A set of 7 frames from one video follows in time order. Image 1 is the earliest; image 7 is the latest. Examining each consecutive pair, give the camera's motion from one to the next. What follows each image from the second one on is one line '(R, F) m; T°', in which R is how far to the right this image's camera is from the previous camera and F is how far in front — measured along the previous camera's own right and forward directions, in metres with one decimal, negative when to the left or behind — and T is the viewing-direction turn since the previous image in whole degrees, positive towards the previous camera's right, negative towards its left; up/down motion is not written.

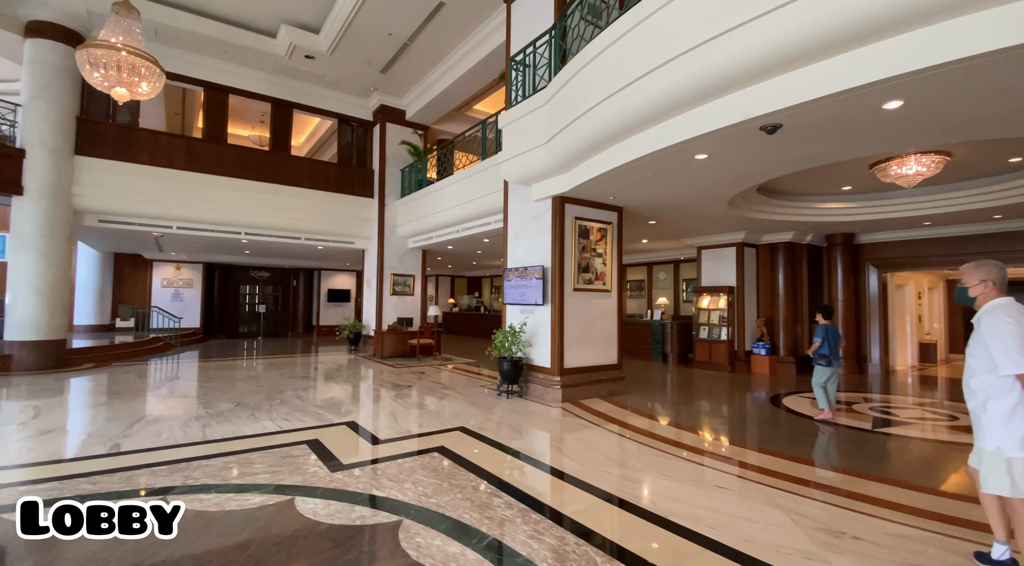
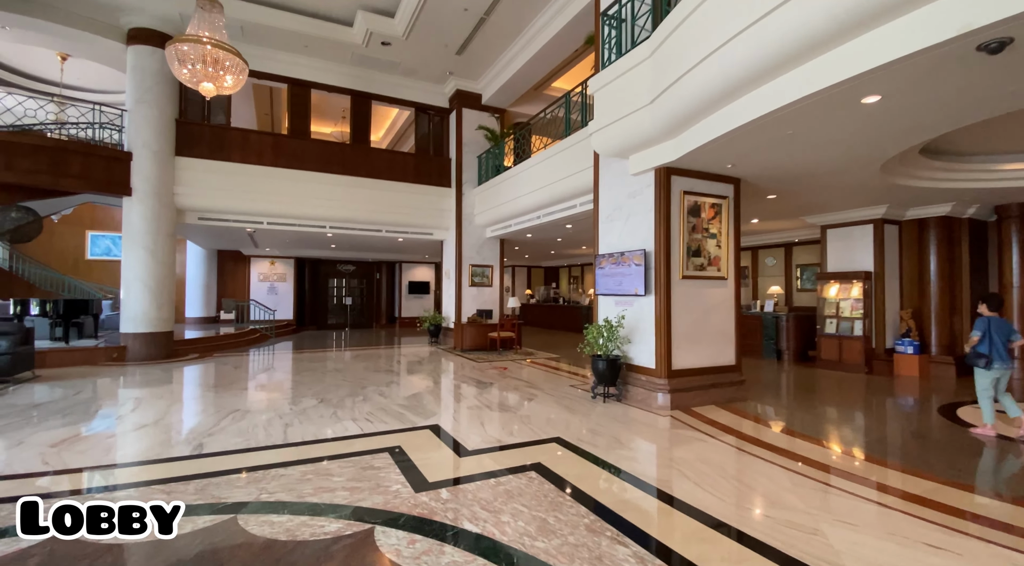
(-0.3, +0.7) m; -9°
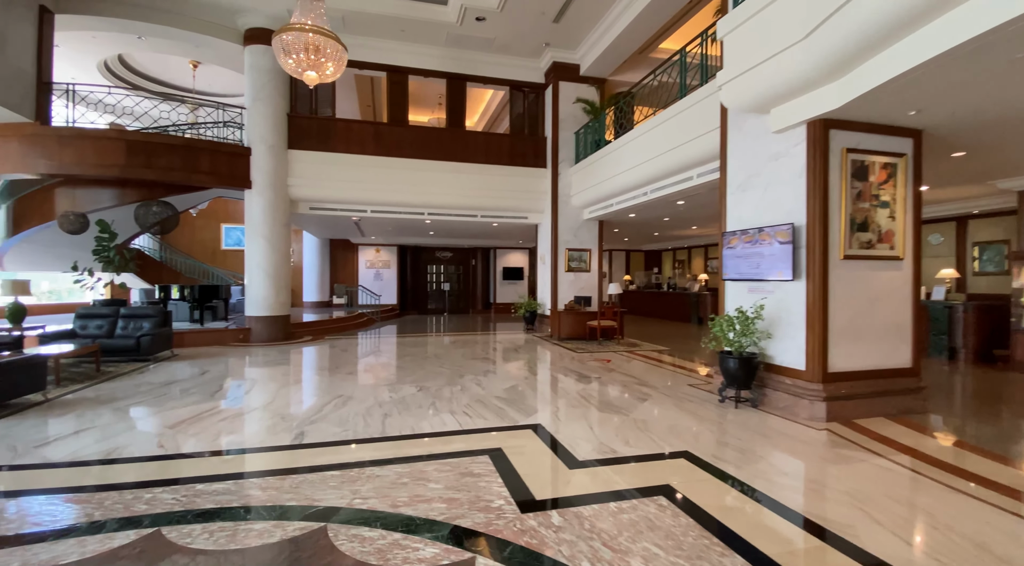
(-0.2, +0.5) m; -11°
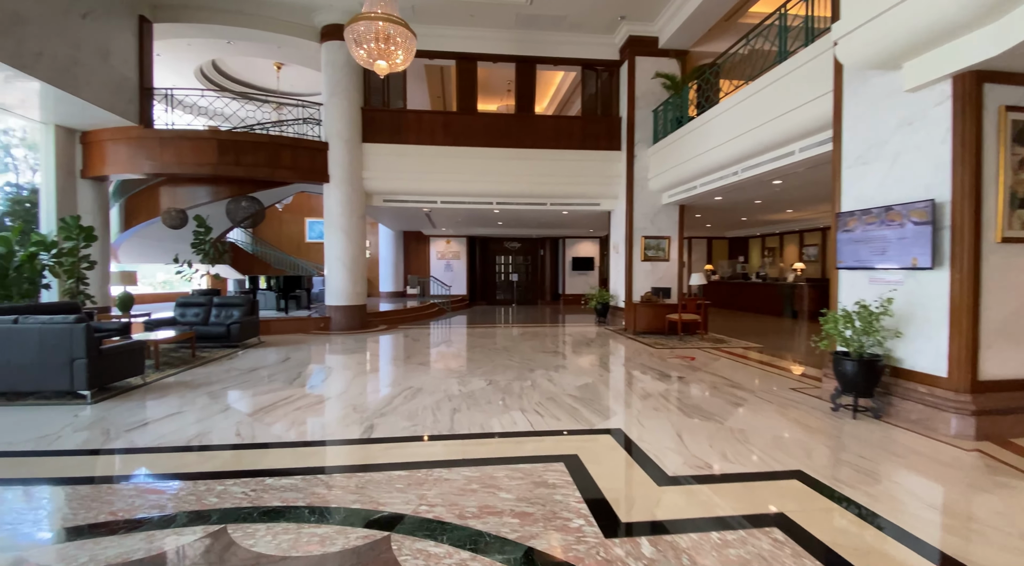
(-0.1, +0.3) m; -8°
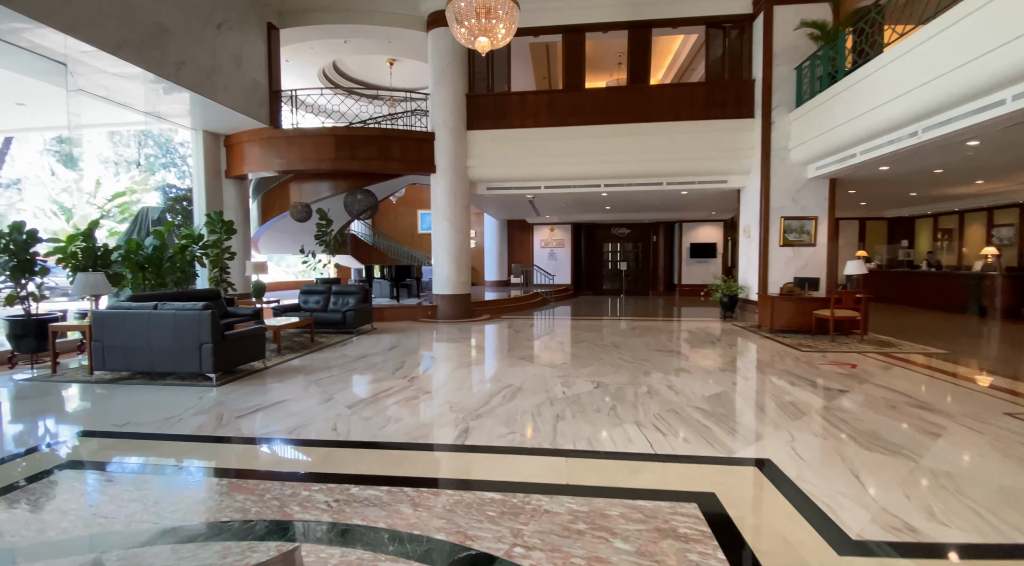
(-0.1, +0.5) m; -13°
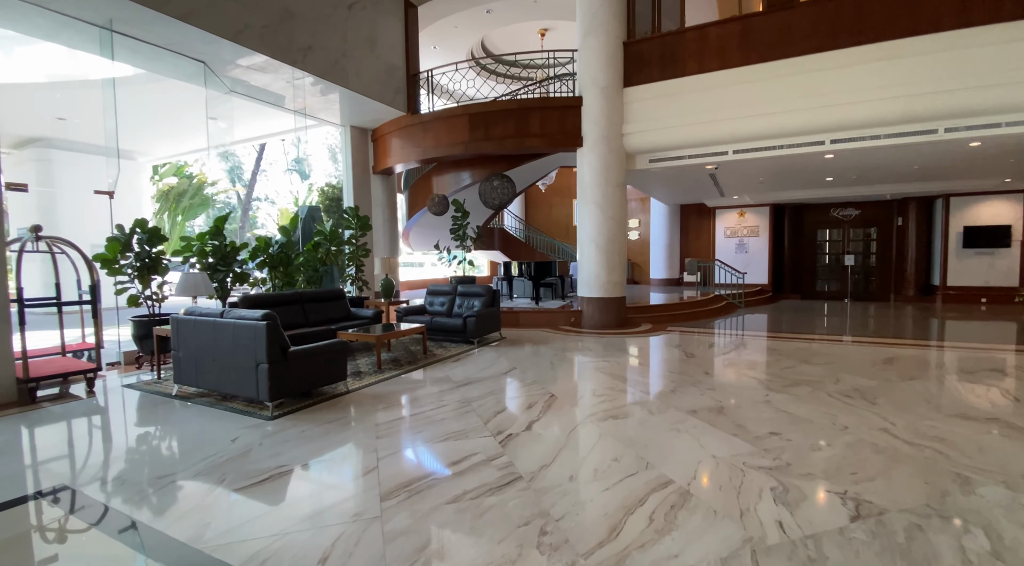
(+0.1, +1.9) m; -21°
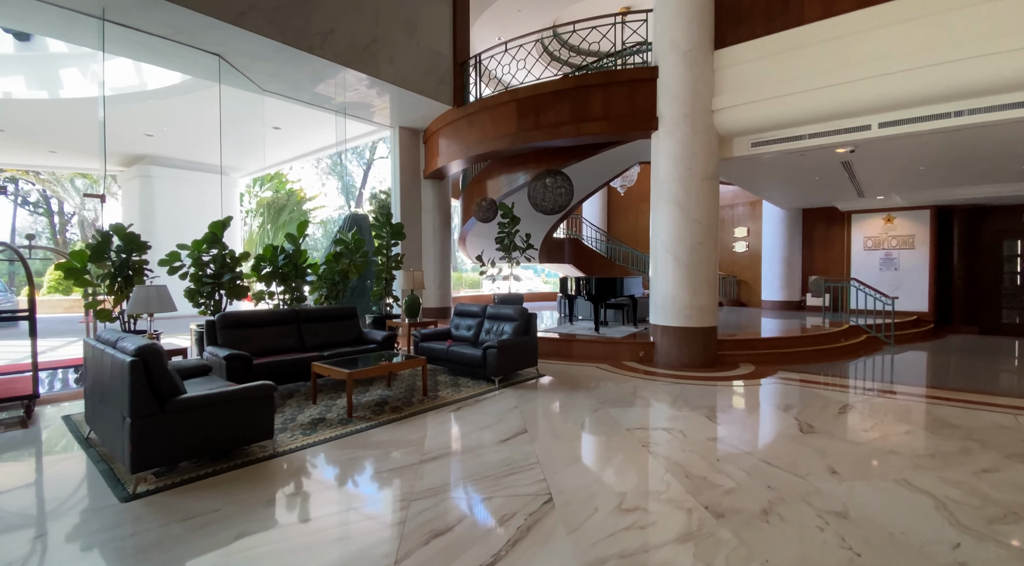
(+0.7, +1.5) m; -12°
